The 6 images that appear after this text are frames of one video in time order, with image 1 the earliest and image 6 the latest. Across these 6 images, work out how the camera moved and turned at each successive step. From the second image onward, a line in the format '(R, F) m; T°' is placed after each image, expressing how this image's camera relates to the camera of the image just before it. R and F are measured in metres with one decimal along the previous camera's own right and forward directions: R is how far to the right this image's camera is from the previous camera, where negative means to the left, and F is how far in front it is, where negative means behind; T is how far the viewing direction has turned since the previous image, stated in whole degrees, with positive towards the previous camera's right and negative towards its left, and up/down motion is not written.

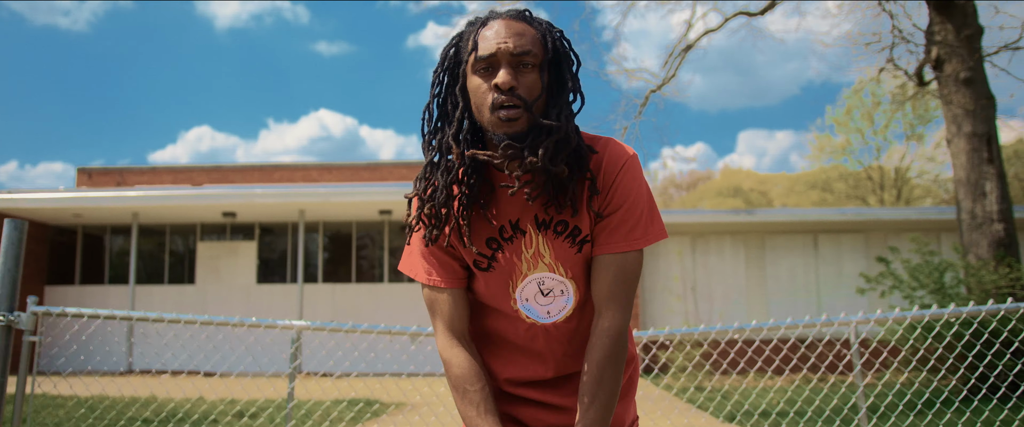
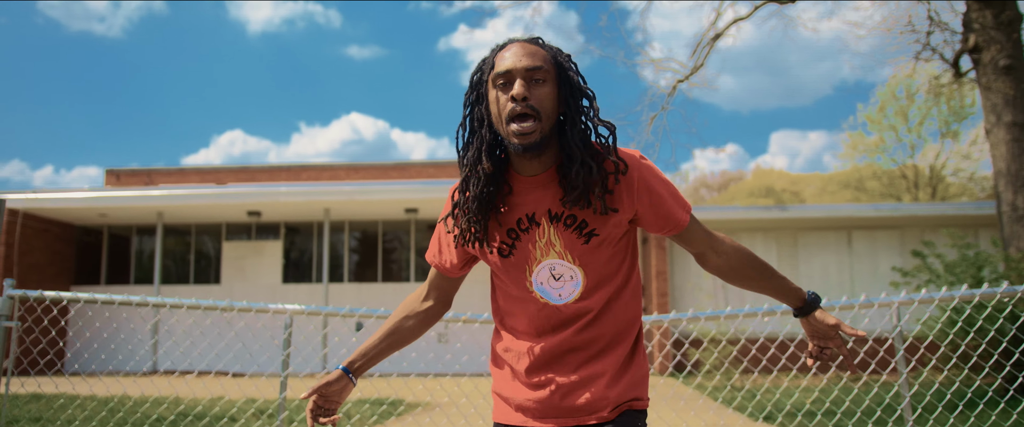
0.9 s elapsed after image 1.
(+0.1, +0.1) m; -2°
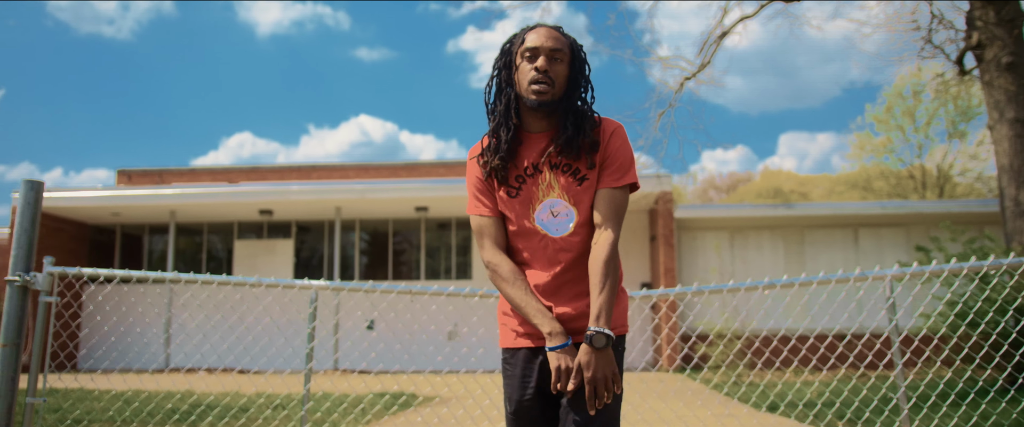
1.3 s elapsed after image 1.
(0.0, -0.1) m; -1°
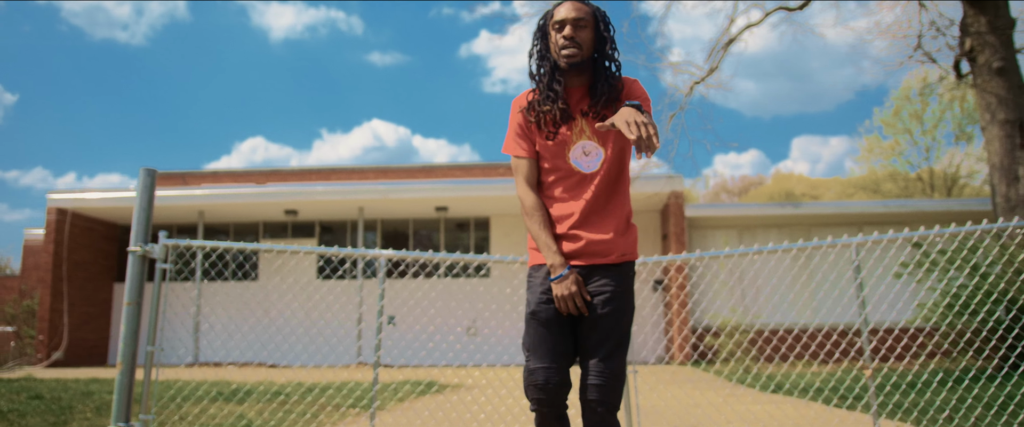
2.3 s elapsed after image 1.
(-0.1, -0.5) m; -1°
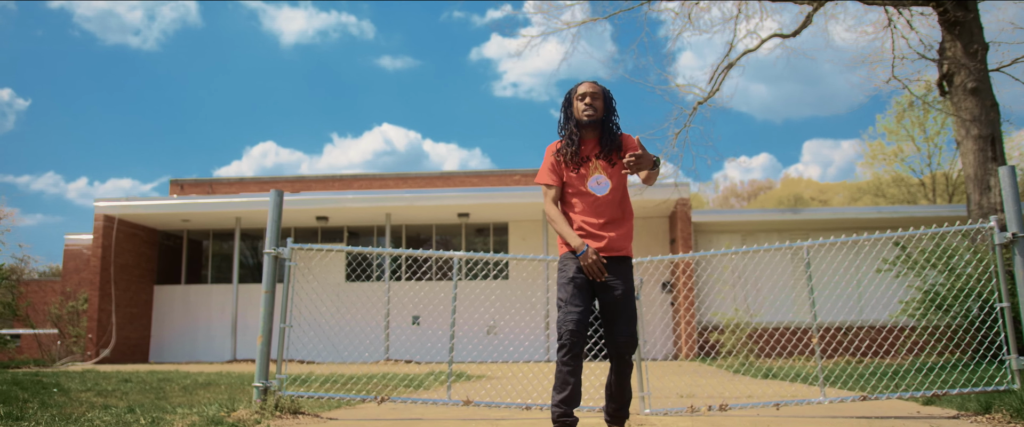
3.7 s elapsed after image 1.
(-0.1, -0.9) m; -1°
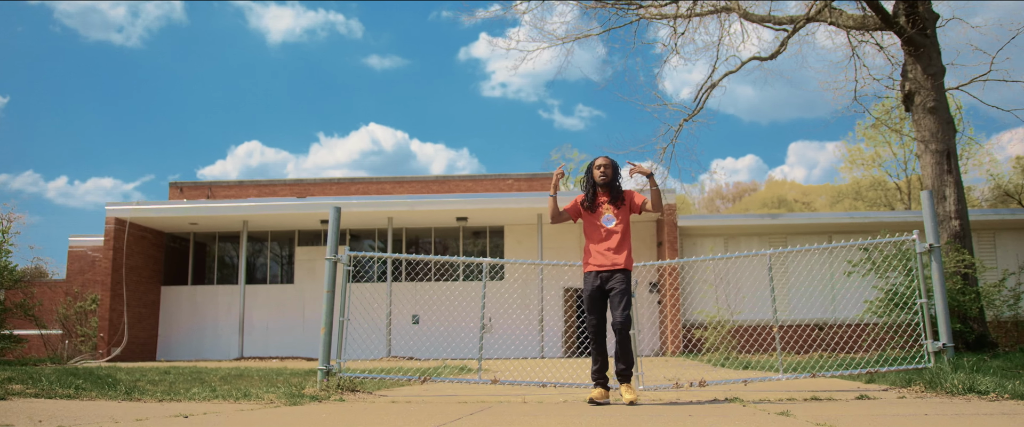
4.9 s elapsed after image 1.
(-0.2, -0.7) m; +1°
